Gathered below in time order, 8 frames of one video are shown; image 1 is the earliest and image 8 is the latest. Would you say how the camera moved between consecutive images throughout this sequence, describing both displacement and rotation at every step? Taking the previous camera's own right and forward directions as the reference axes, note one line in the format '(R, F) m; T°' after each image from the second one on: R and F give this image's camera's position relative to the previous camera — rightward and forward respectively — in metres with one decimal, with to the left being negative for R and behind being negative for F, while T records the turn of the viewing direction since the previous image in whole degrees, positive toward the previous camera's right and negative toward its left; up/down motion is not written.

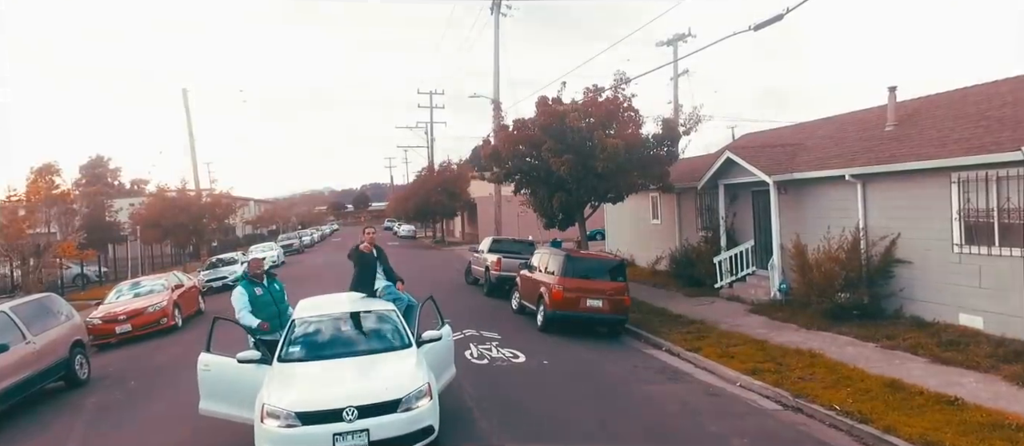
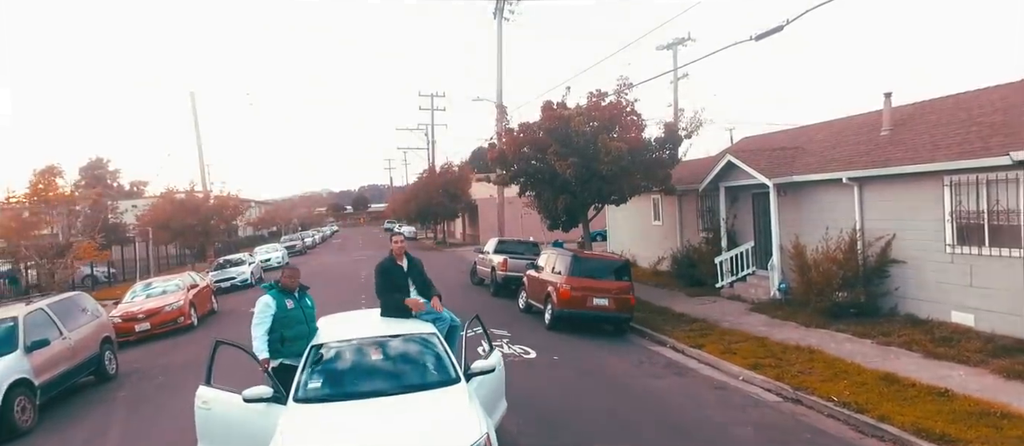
(-0.2, -0.4) m; 0°
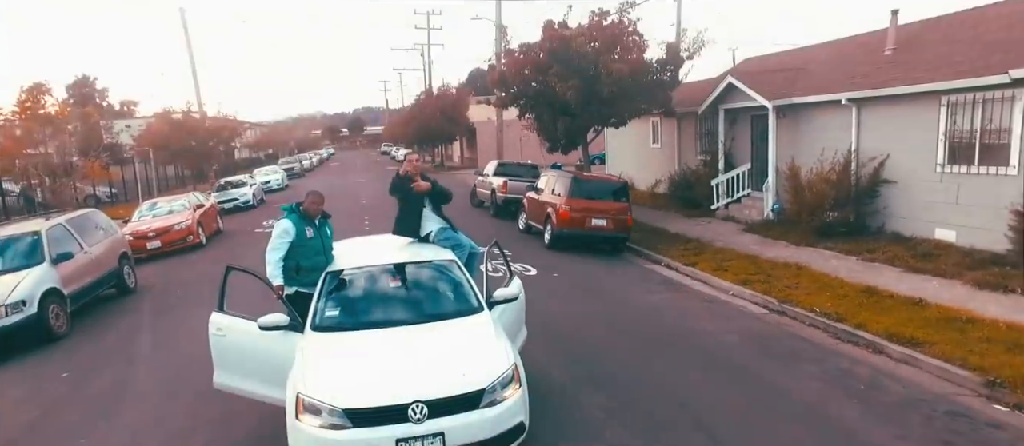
(-0.1, -0.3) m; 0°
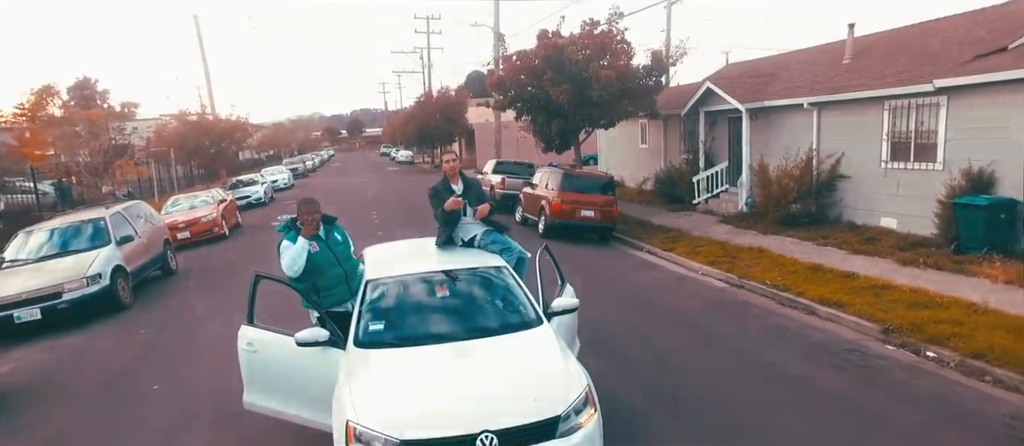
(0.0, -1.5) m; 0°
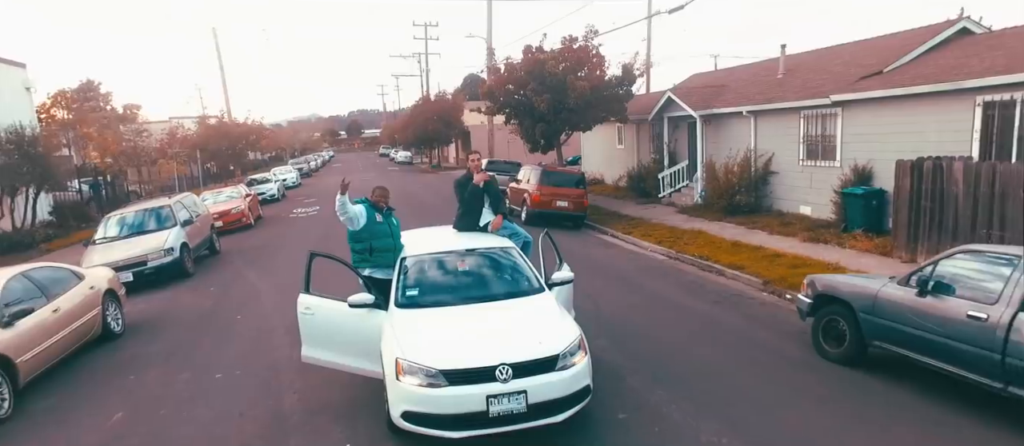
(+0.3, -2.7) m; 0°
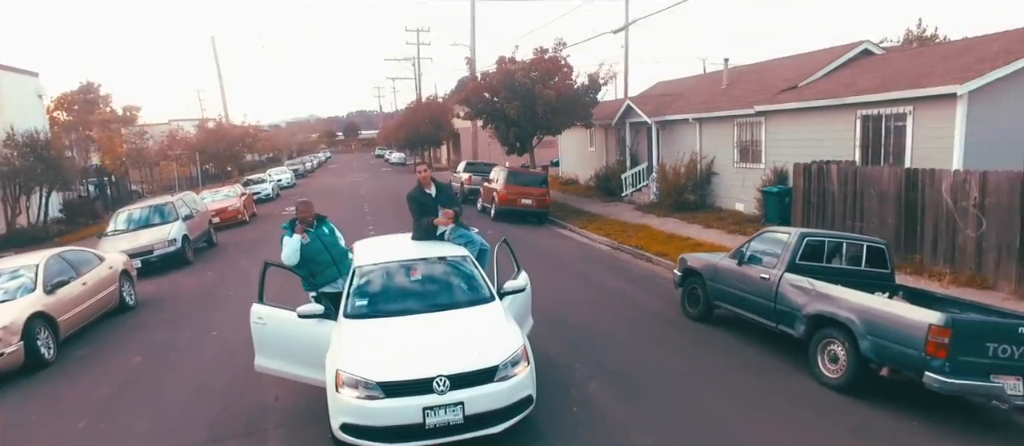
(+0.9, -1.8) m; 0°
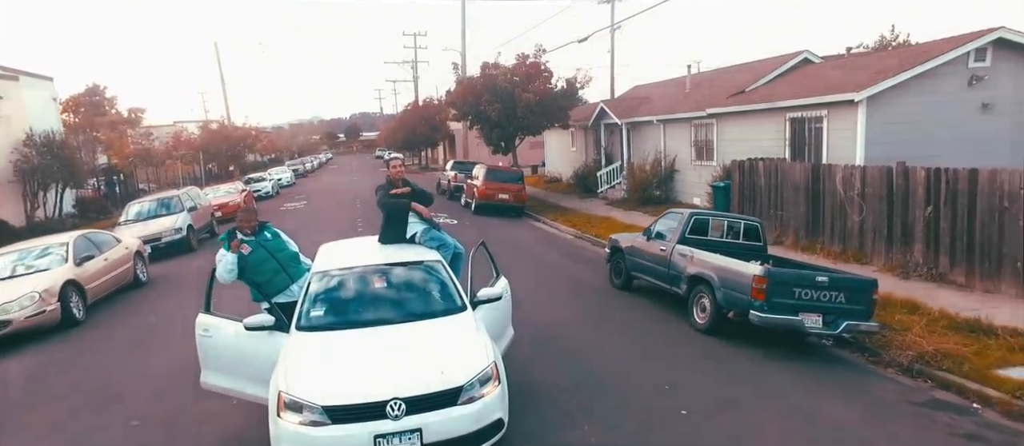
(+0.8, -1.5) m; 0°
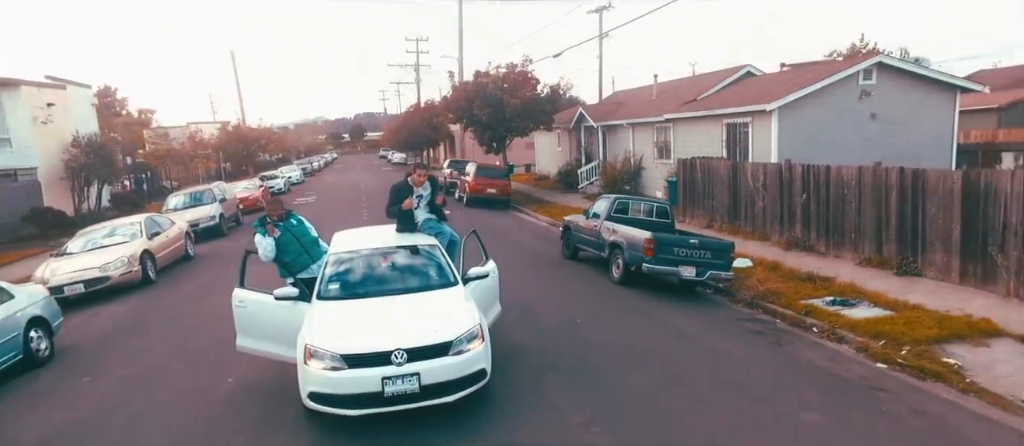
(+0.6, -2.6) m; 0°
